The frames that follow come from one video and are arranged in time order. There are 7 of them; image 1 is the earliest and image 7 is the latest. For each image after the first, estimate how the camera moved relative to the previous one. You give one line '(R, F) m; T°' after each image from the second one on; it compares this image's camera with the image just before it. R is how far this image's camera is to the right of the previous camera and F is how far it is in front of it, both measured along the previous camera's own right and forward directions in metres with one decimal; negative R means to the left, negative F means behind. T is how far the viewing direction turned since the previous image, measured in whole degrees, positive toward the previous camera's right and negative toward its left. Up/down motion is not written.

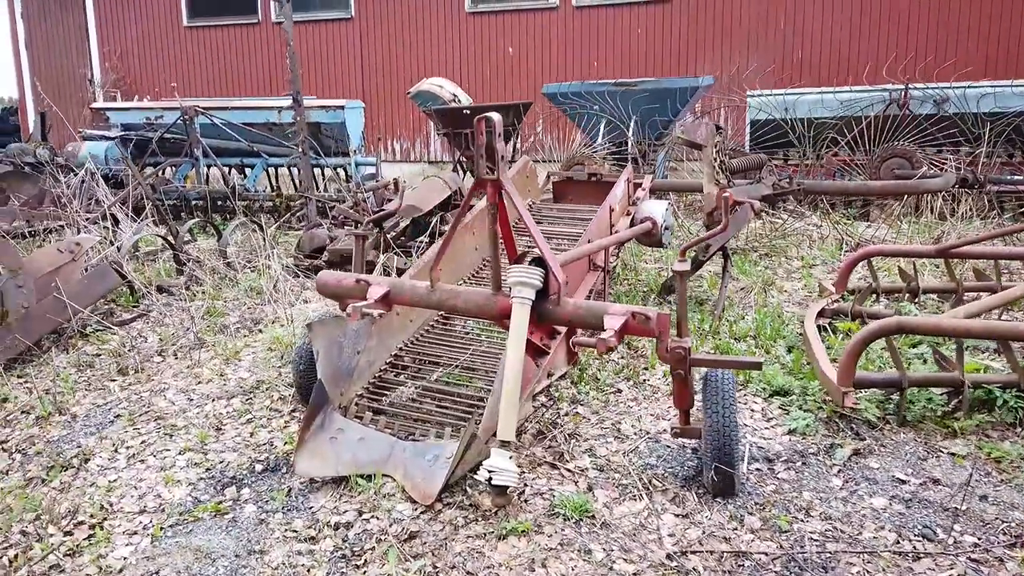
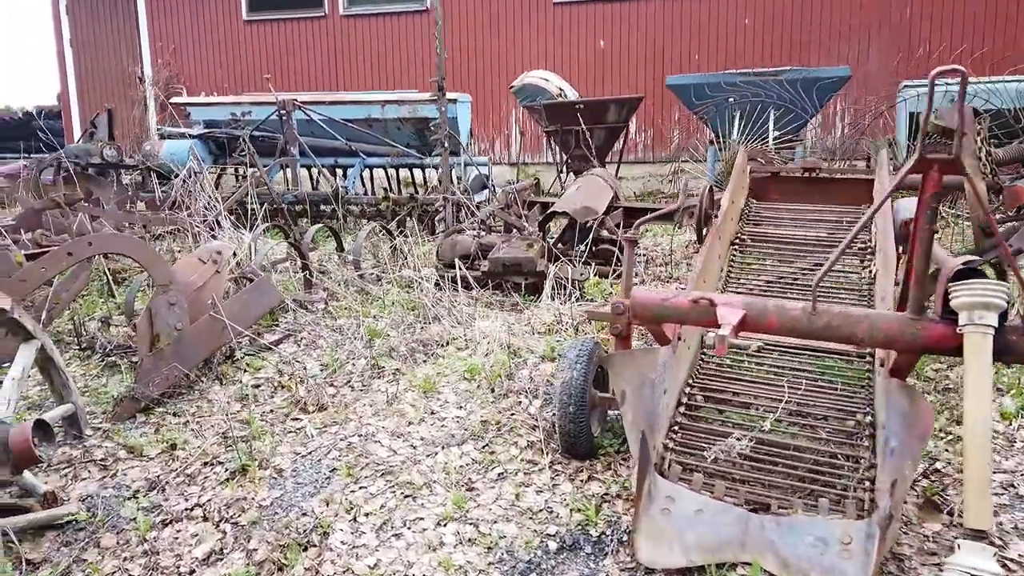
(-1.3, +0.8) m; 0°
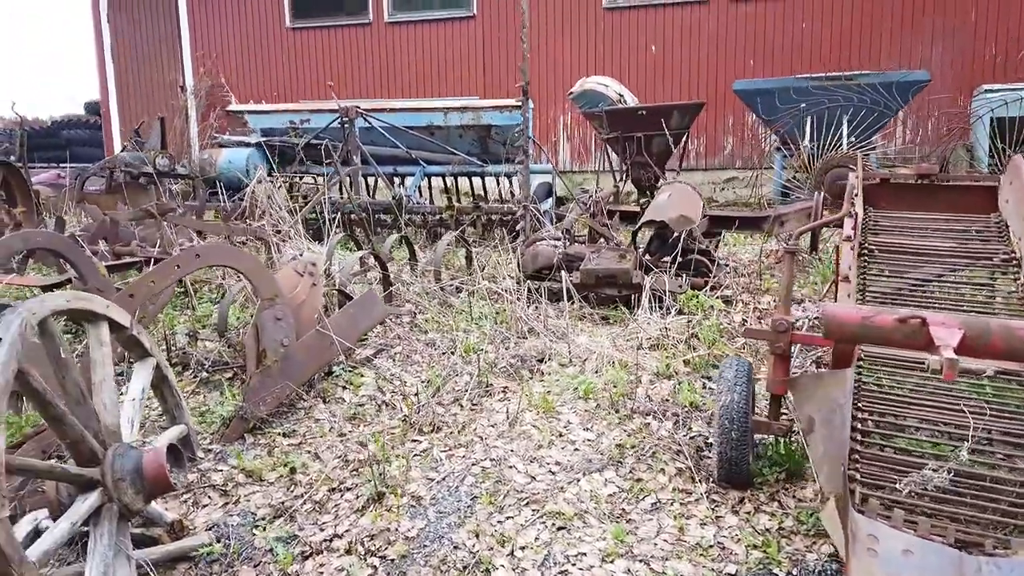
(-0.5, +0.2) m; -1°
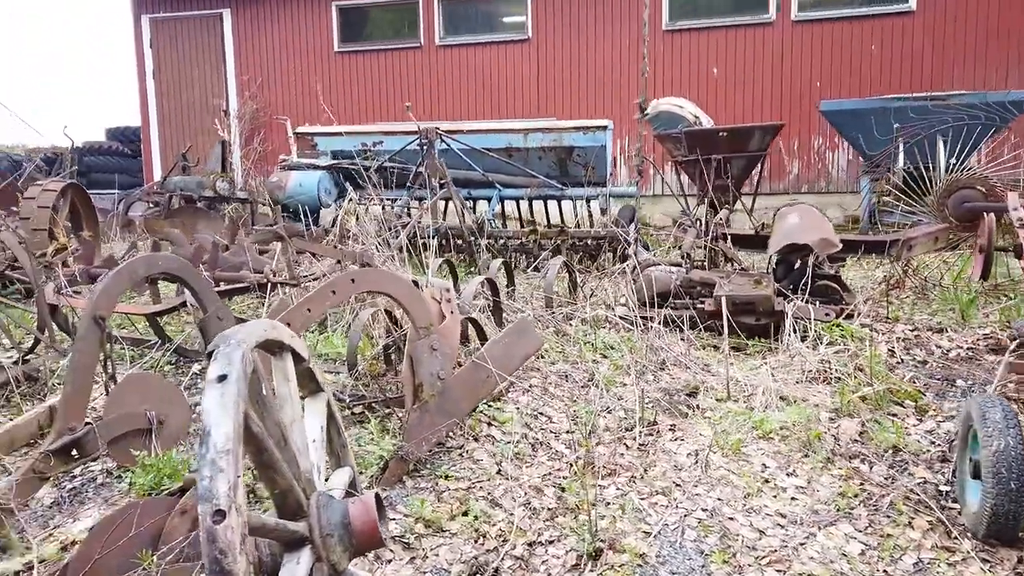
(-0.8, +0.3) m; 0°
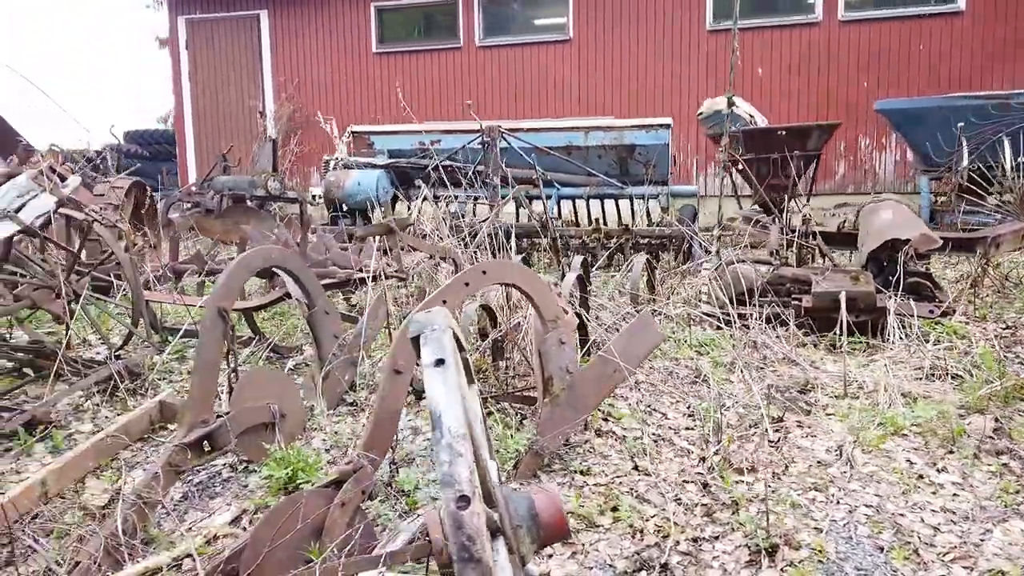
(-0.6, 0.0) m; 0°
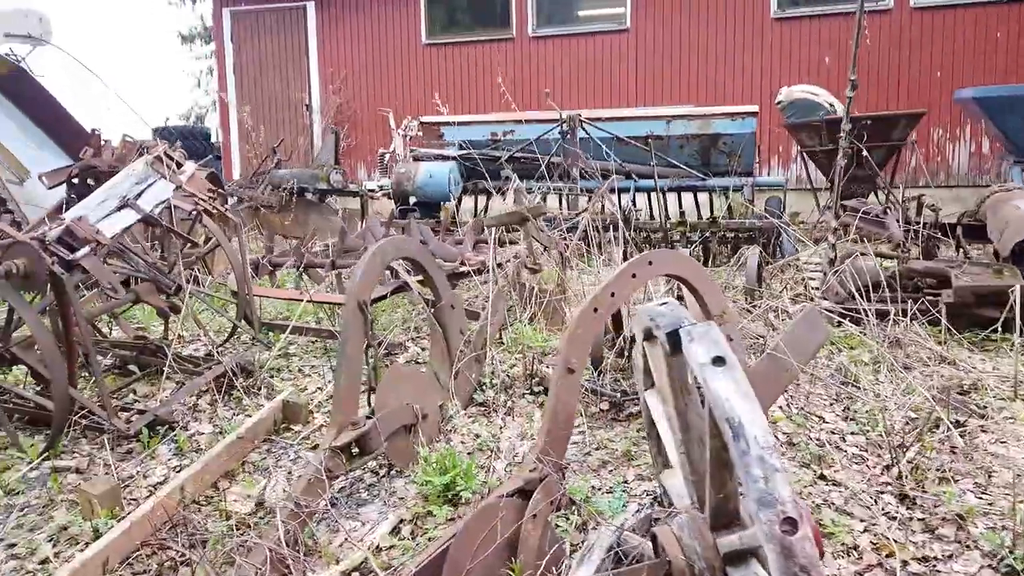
(-0.6, +0.2) m; -1°
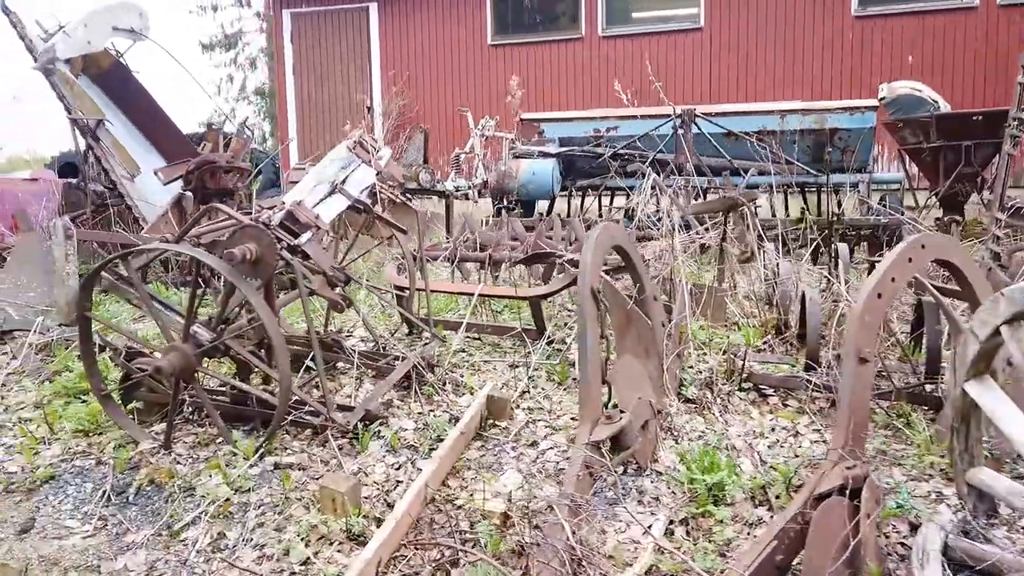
(-1.0, +0.2) m; -1°
